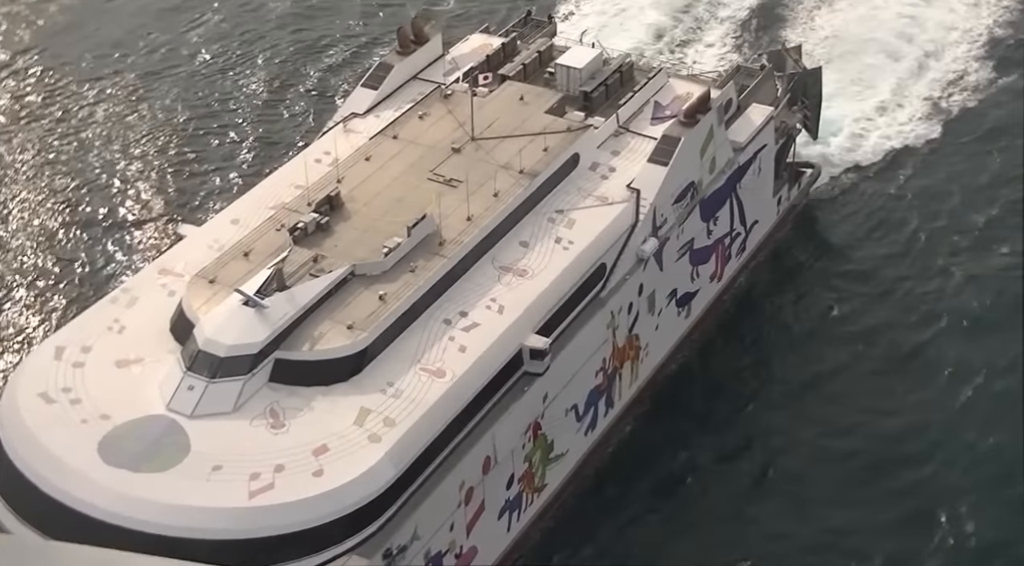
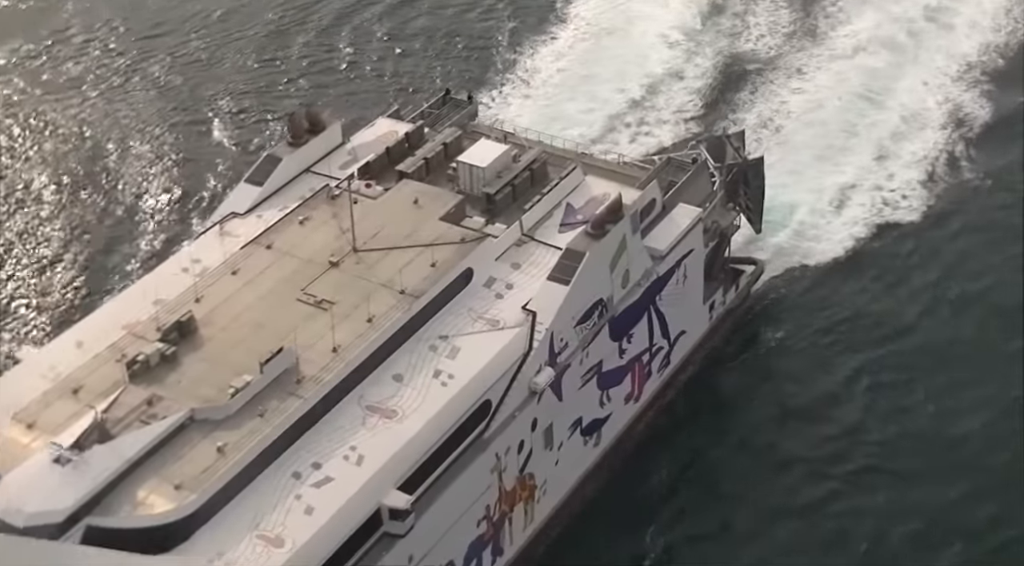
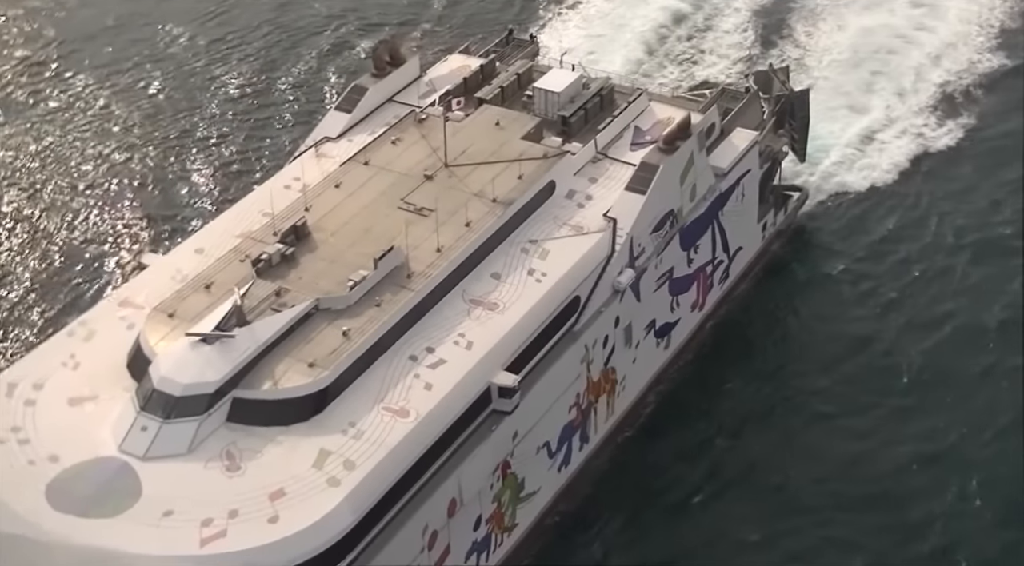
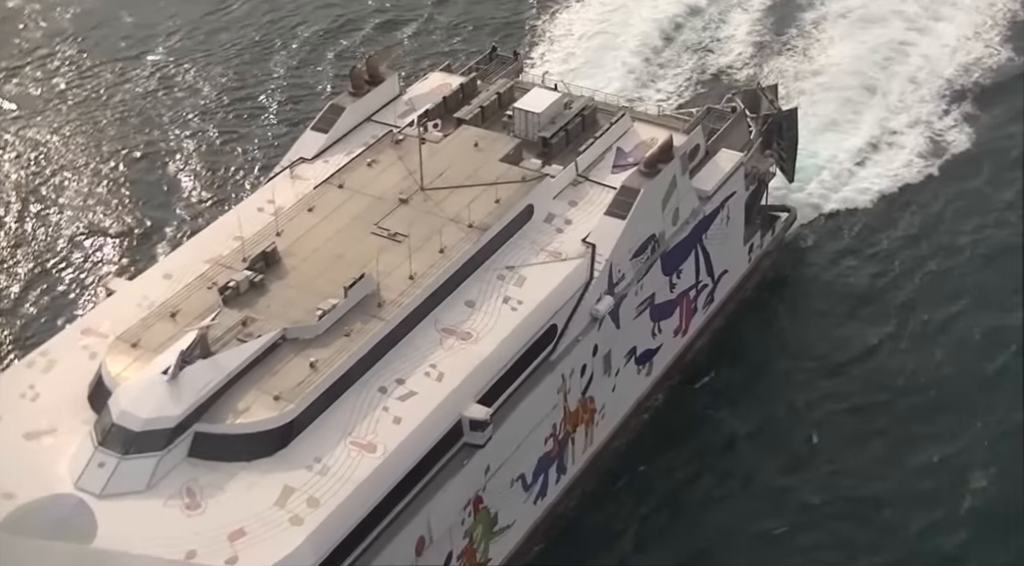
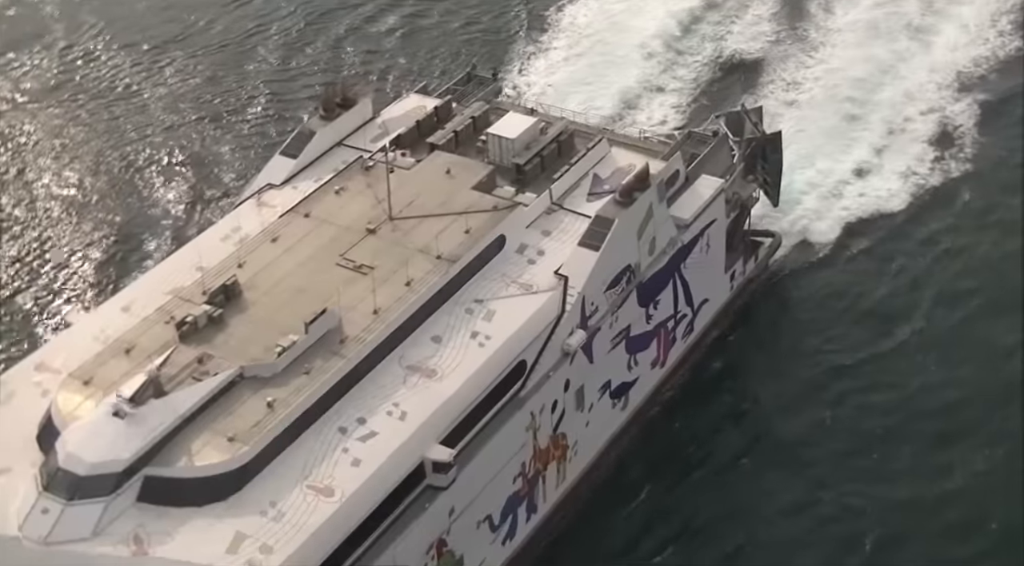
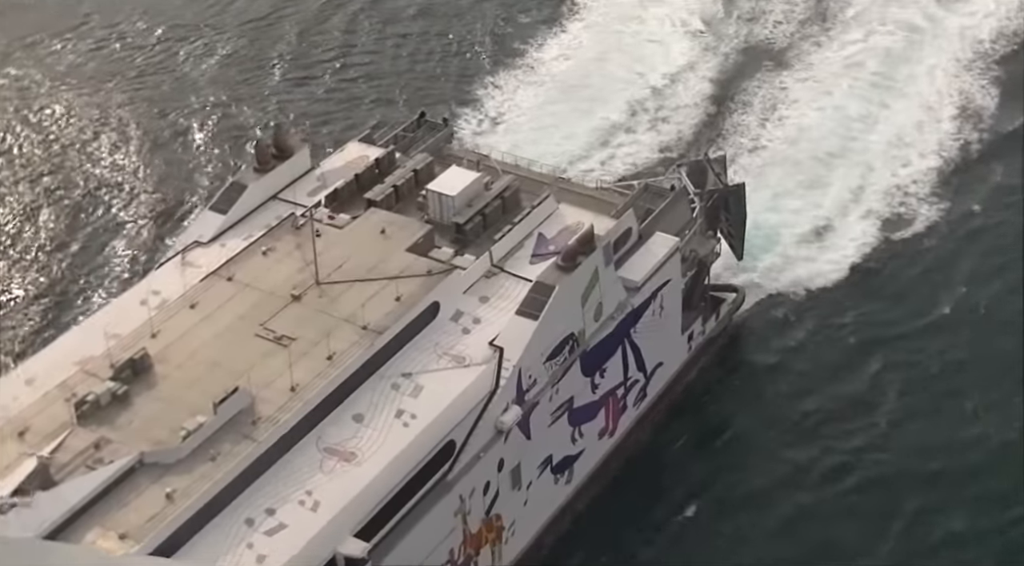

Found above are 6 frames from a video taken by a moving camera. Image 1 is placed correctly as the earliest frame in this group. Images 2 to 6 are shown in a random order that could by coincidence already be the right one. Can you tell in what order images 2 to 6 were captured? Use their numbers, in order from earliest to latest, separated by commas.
3, 4, 5, 2, 6
